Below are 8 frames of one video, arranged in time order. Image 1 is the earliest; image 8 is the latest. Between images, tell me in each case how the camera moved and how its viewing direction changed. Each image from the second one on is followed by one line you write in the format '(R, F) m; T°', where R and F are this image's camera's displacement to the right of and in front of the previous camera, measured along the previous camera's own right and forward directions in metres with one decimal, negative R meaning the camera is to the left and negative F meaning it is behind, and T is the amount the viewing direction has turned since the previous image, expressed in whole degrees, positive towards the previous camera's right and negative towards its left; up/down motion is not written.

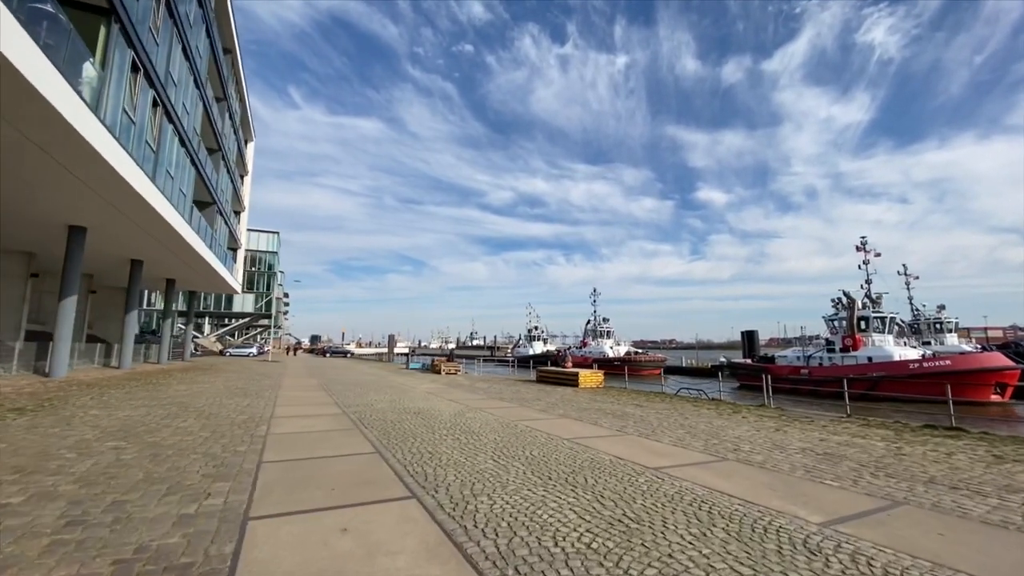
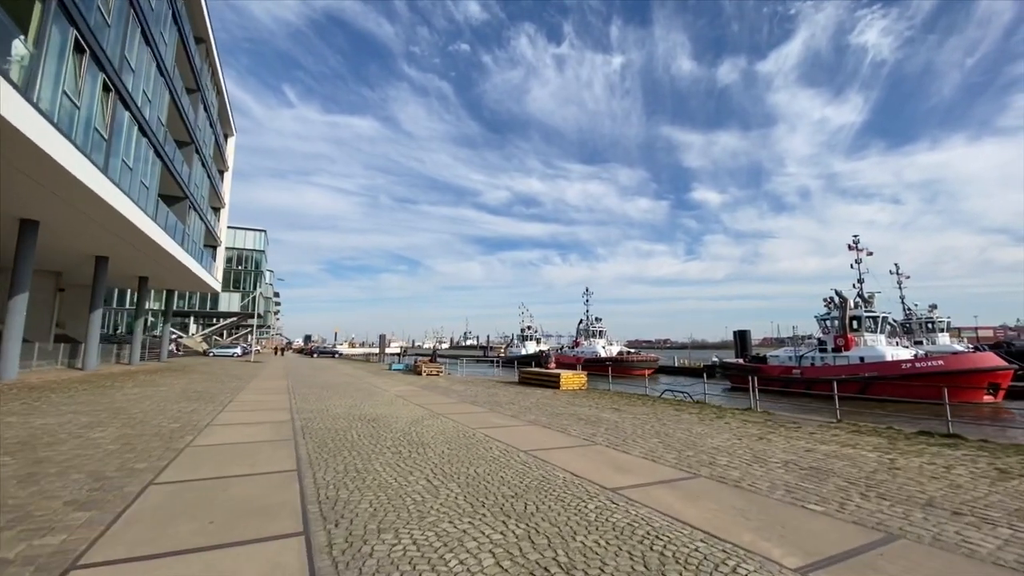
(+0.6, +0.9) m; +1°
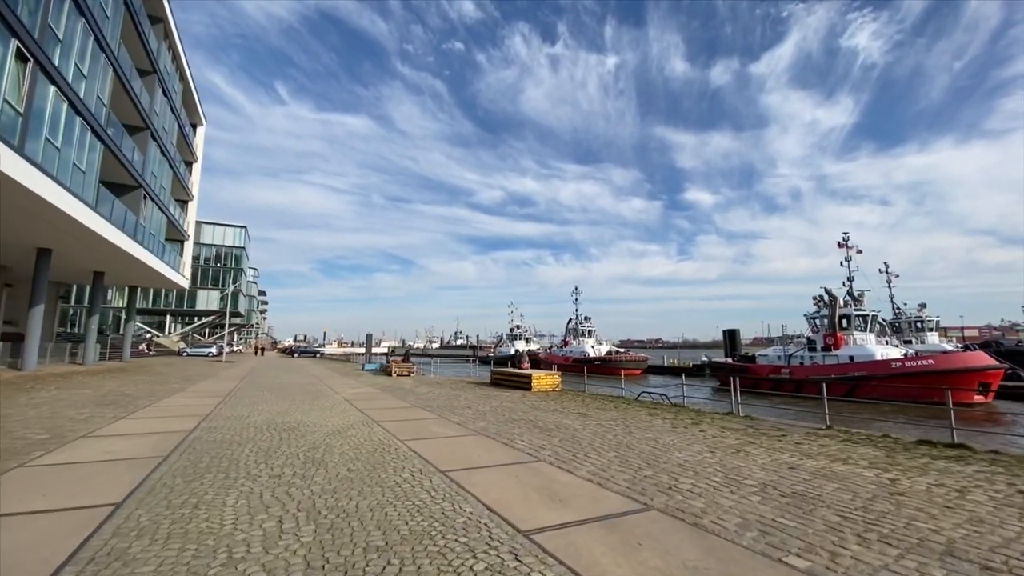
(+0.9, +1.4) m; +1°
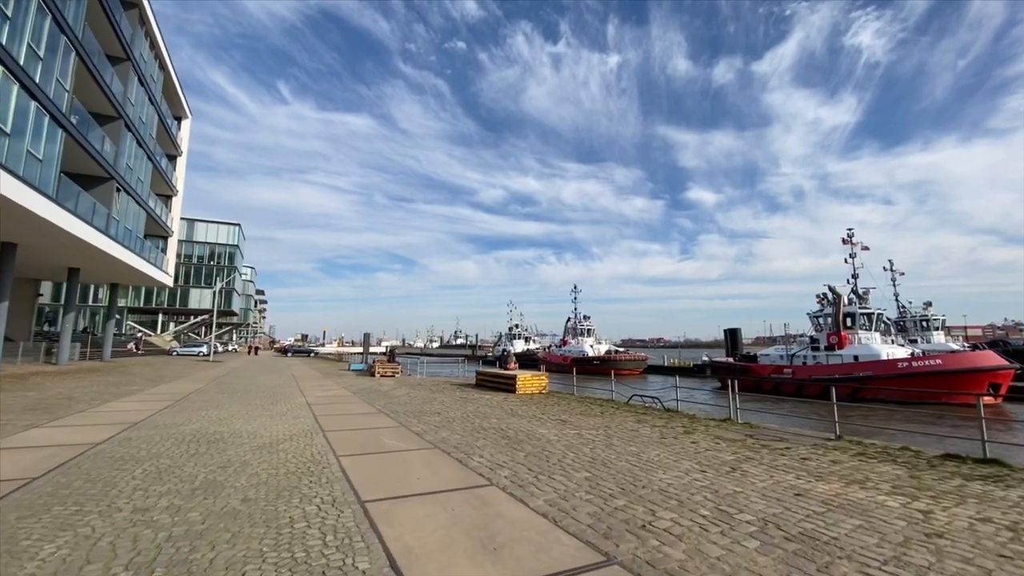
(+0.6, +1.2) m; 0°
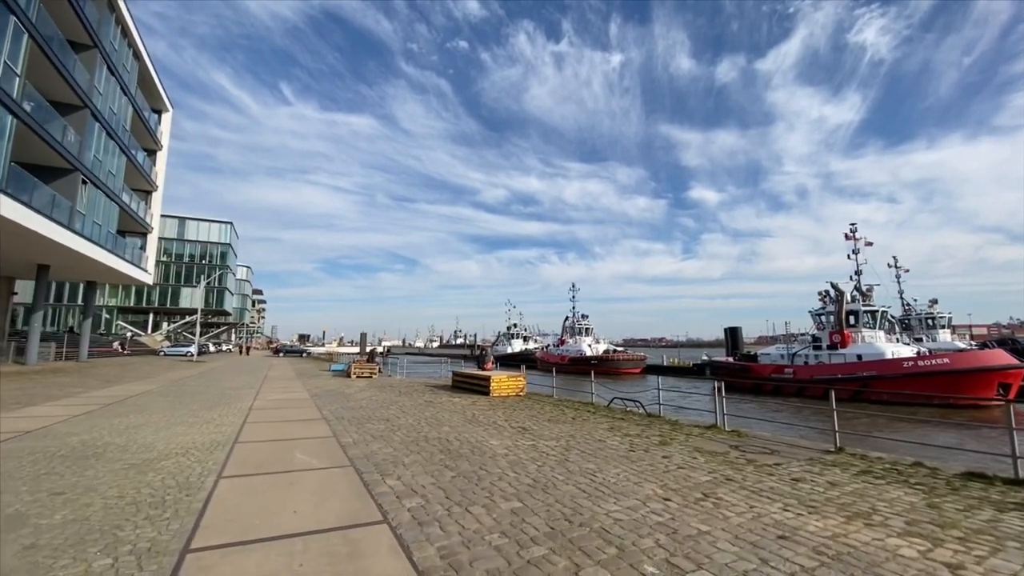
(+0.9, +1.3) m; 0°
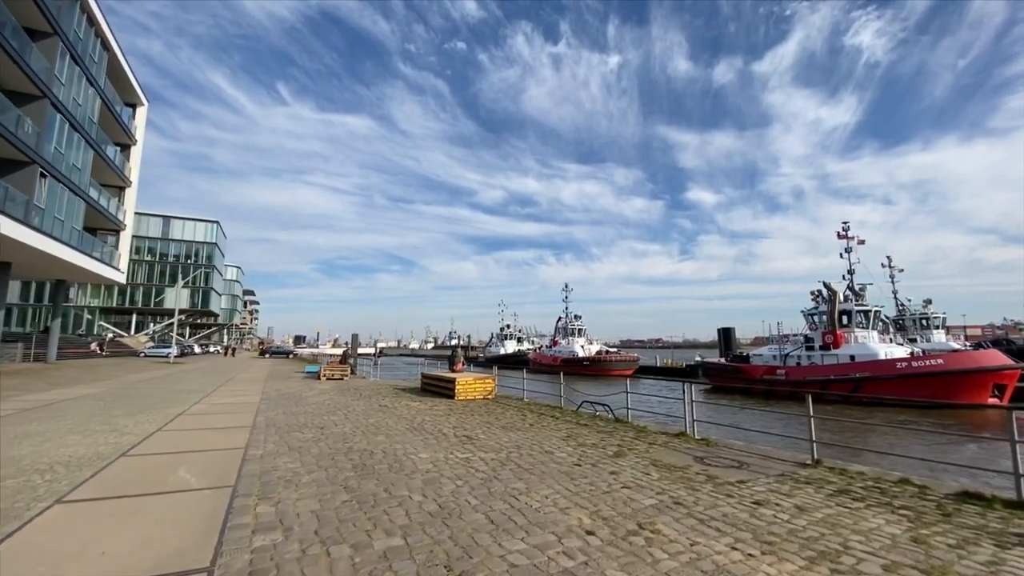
(+0.9, +1.0) m; 0°
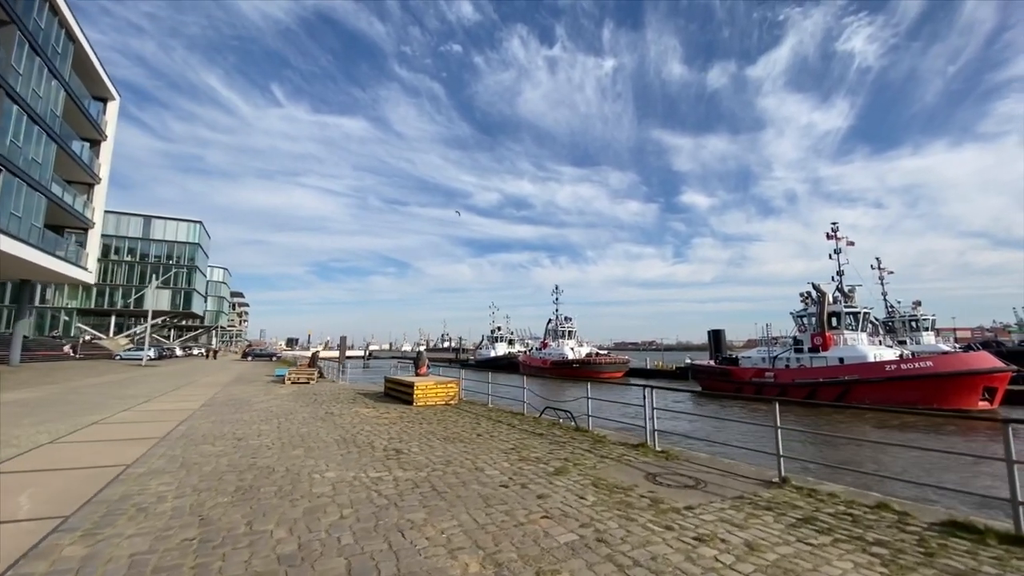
(+0.8, +0.9) m; +1°
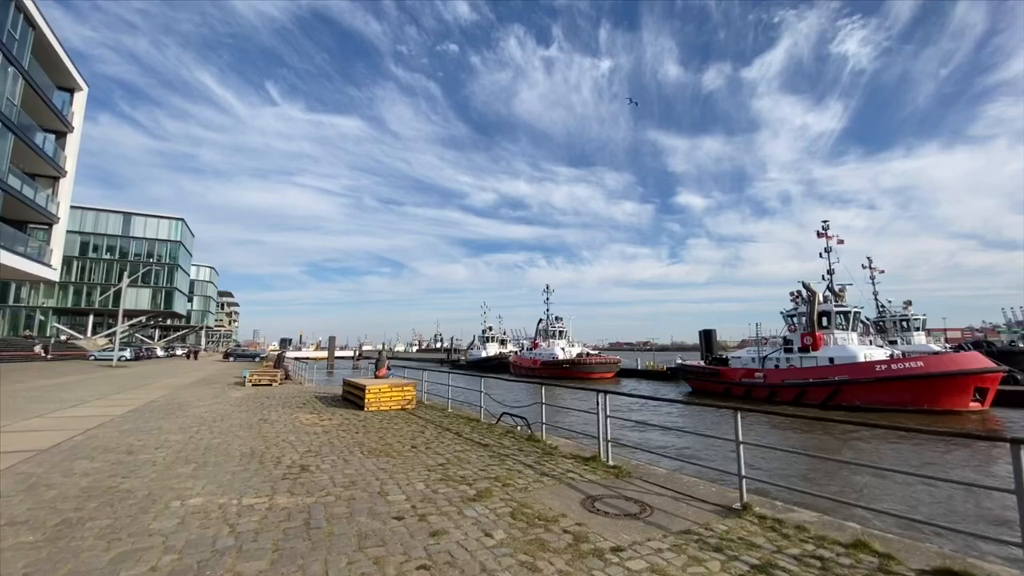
(+0.9, +1.0) m; +1°
